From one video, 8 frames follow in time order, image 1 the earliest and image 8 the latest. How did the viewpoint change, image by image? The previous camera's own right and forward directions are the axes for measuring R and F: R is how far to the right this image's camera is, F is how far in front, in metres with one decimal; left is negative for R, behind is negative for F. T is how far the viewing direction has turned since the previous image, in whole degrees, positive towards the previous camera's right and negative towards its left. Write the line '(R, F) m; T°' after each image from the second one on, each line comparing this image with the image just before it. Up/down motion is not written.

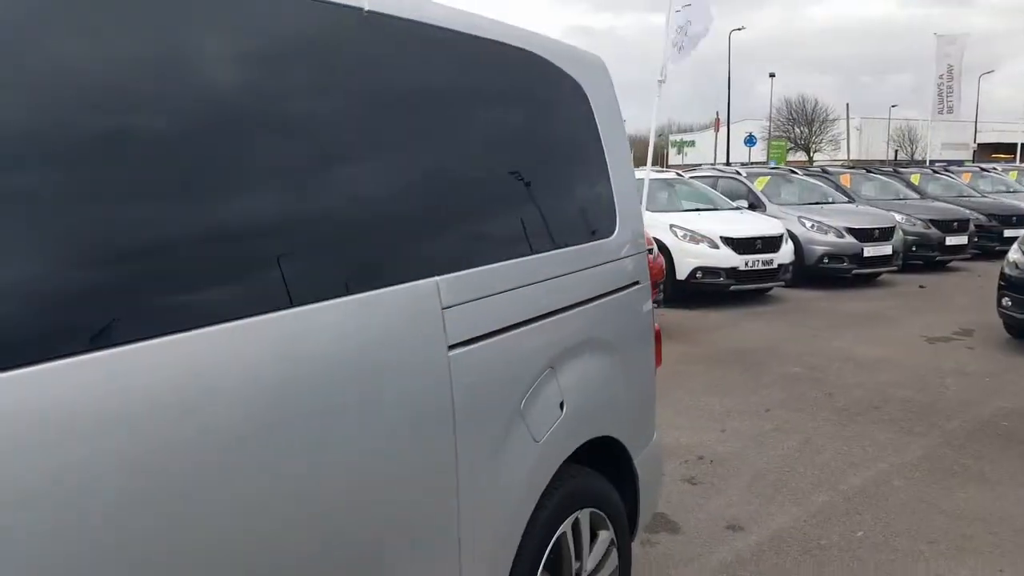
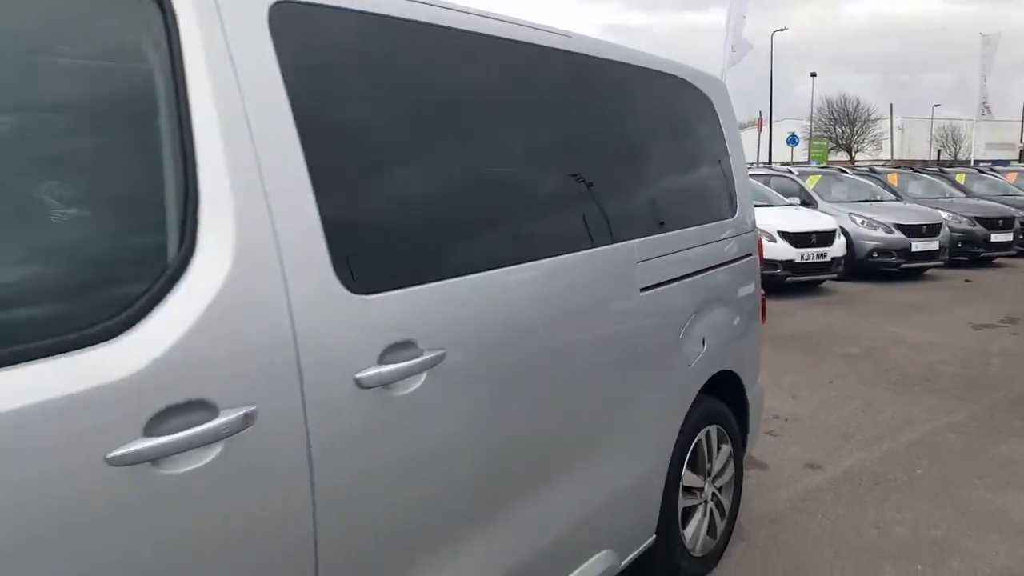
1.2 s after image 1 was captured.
(-0.4, -0.7) m; -2°
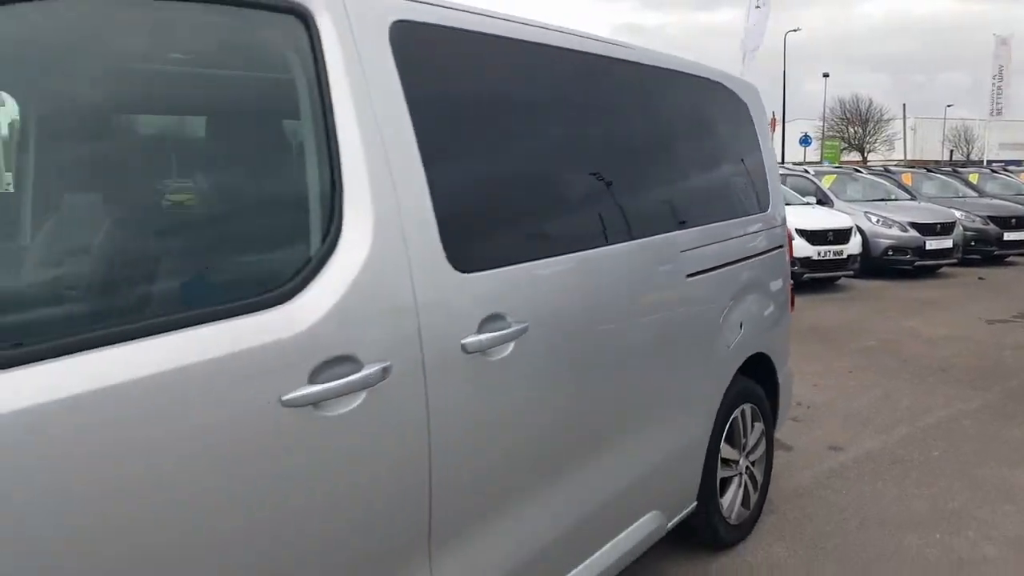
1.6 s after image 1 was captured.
(-0.2, -0.3) m; -1°
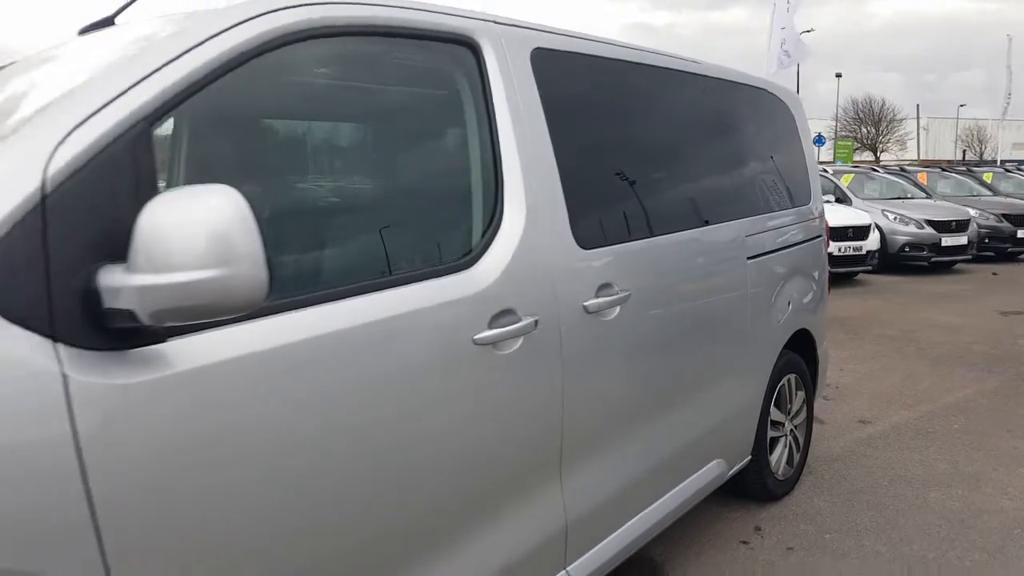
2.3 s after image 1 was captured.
(-0.3, -0.4) m; -1°
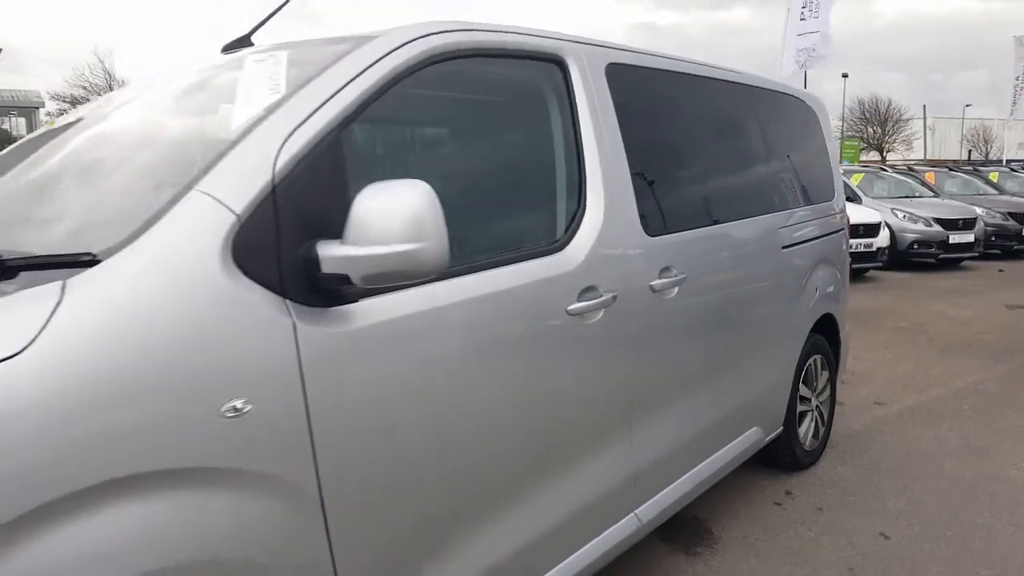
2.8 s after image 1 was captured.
(-0.2, -0.4) m; 0°
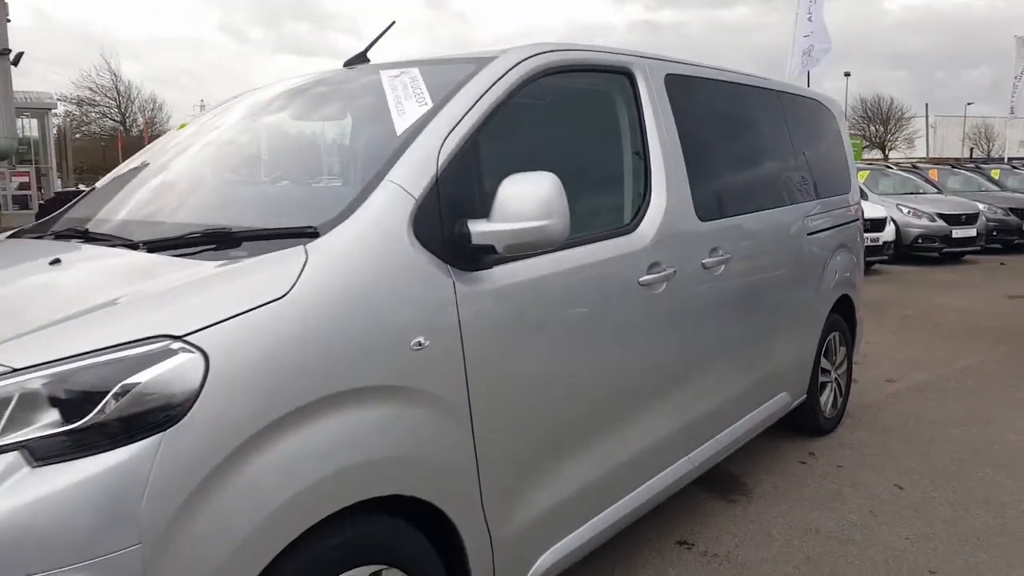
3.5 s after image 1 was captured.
(-0.3, -0.5) m; 0°
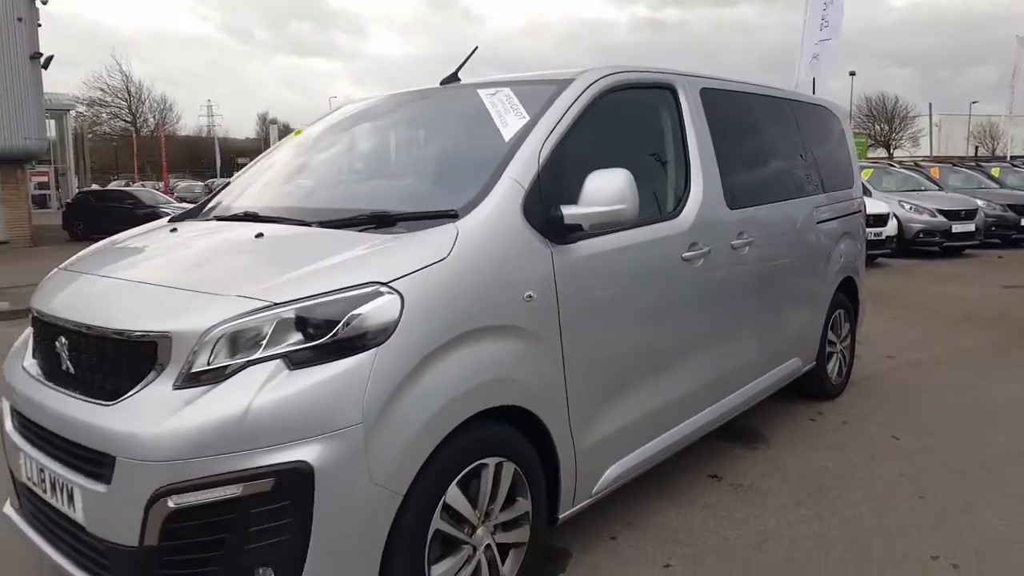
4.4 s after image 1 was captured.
(-0.3, -0.7) m; 0°
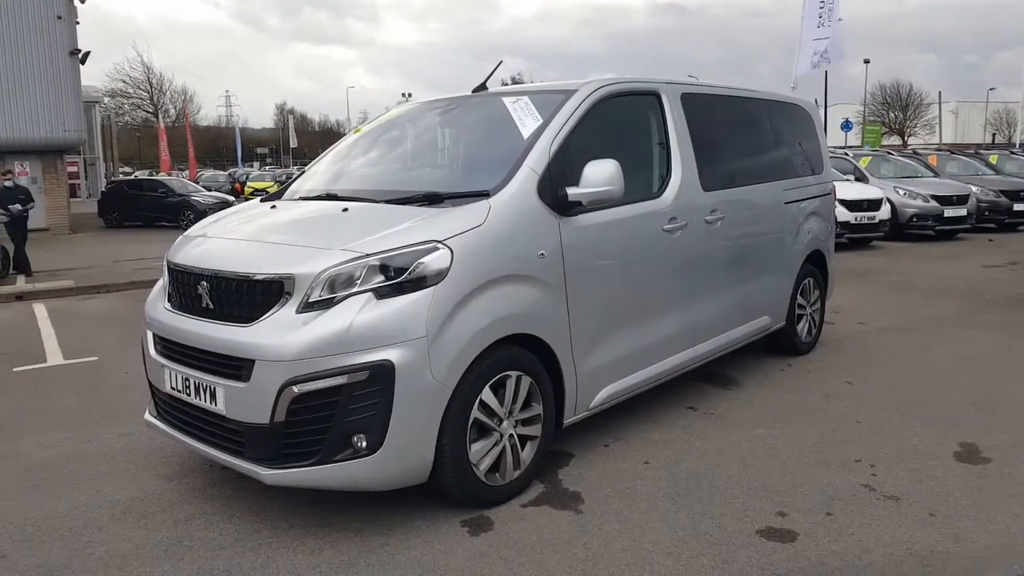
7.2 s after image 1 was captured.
(0.0, -0.9) m; -1°
